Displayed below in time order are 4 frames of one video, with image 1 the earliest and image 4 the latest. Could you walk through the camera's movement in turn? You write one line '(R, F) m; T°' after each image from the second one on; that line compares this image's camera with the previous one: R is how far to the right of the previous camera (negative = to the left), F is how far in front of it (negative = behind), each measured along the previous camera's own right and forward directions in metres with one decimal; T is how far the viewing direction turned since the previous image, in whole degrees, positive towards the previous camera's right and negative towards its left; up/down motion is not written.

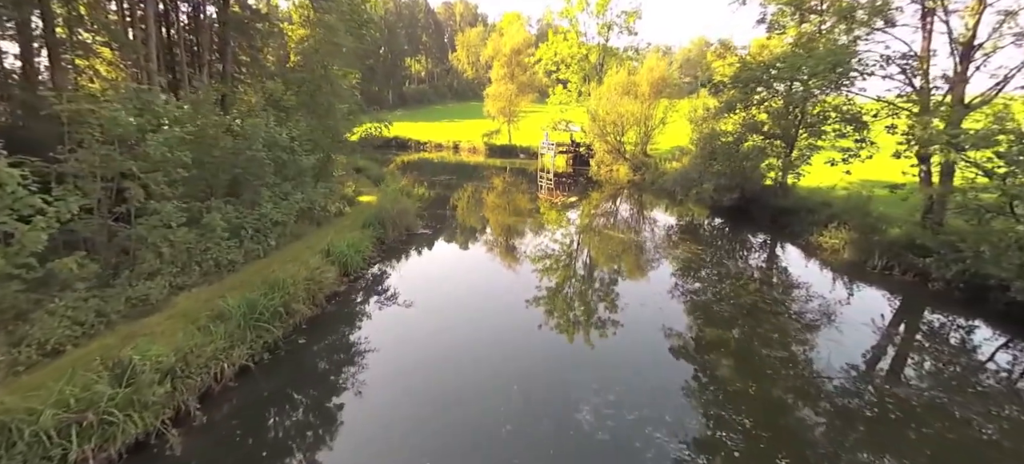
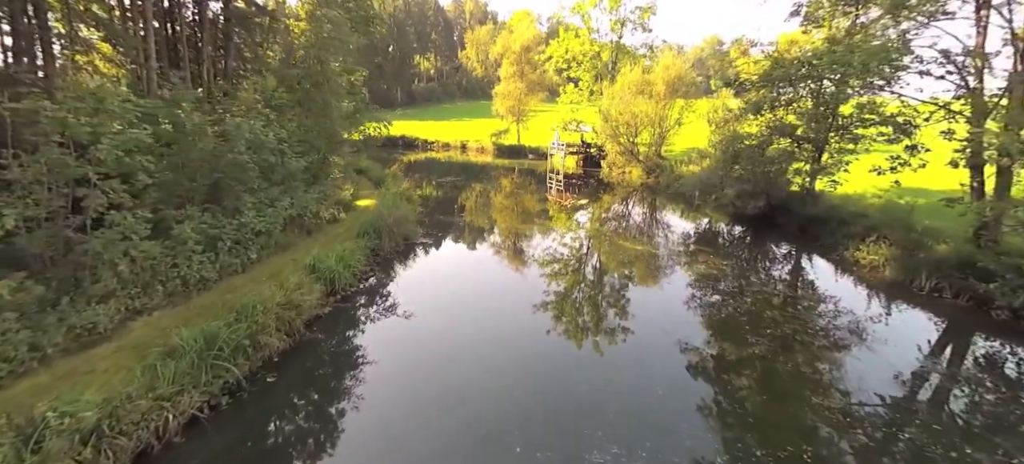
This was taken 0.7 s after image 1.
(0.0, +0.9) m; -1°
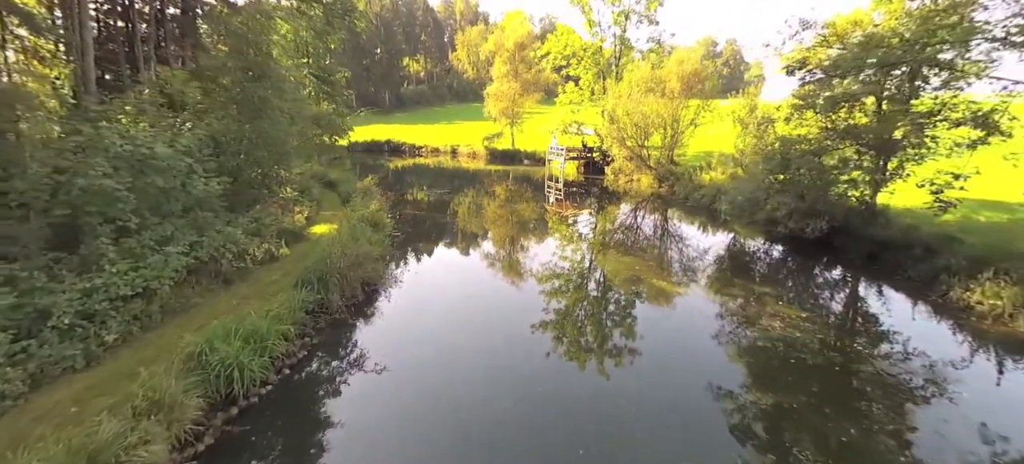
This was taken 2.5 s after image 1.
(-0.1, +2.8) m; +1°
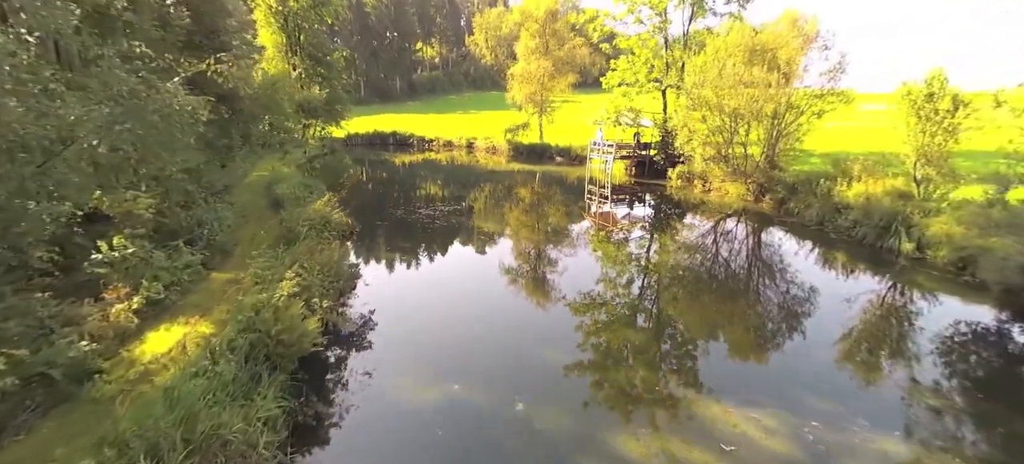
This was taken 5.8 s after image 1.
(-0.7, +5.9) m; -2°
